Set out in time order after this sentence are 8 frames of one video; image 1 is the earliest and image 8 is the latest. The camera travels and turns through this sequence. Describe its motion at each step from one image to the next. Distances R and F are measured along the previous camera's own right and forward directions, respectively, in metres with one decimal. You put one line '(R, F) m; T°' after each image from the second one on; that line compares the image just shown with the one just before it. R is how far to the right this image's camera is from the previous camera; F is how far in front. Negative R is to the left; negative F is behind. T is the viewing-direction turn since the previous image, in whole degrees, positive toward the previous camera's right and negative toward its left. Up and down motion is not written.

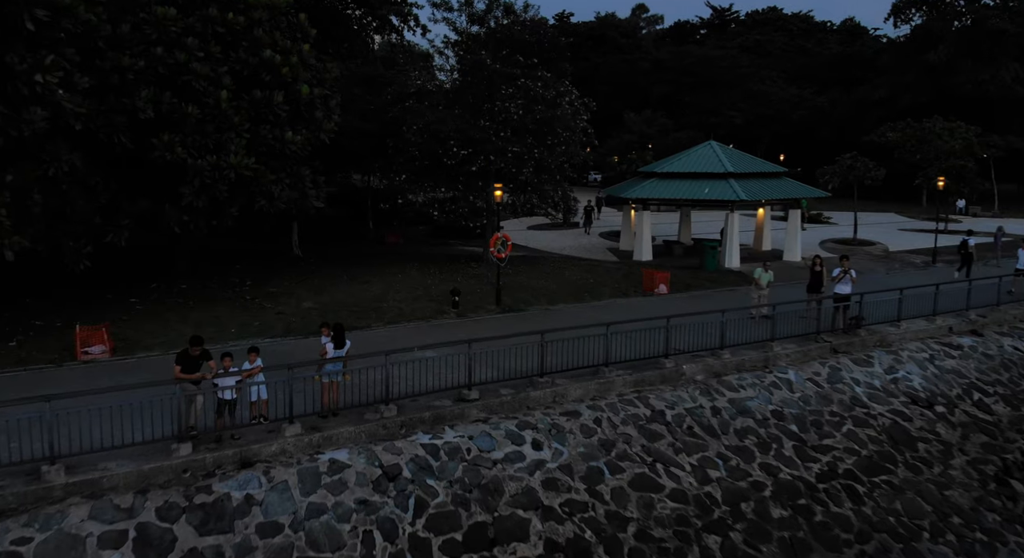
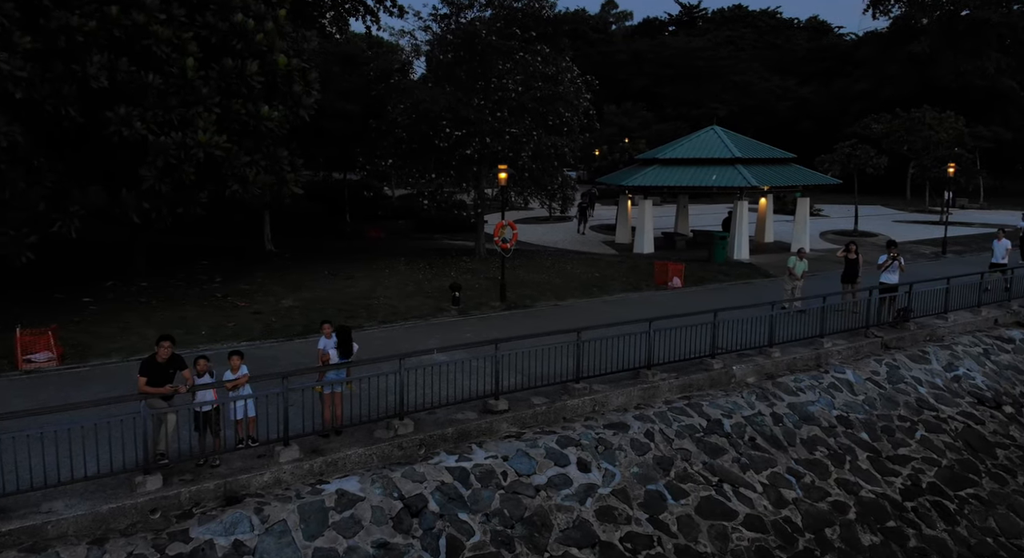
(-1.0, +2.1) m; +3°
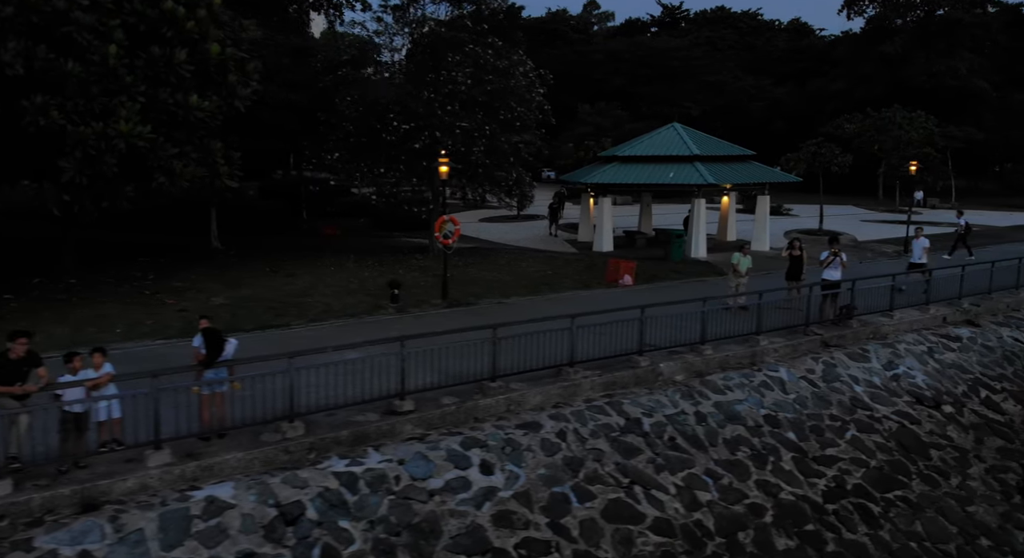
(+1.1, +0.5) m; +1°
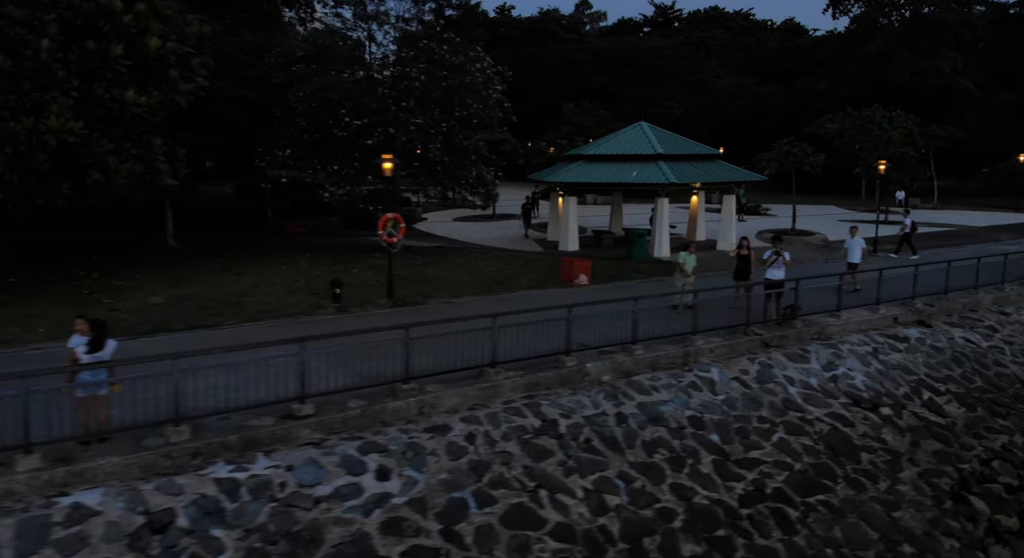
(+1.2, +0.3) m; 0°
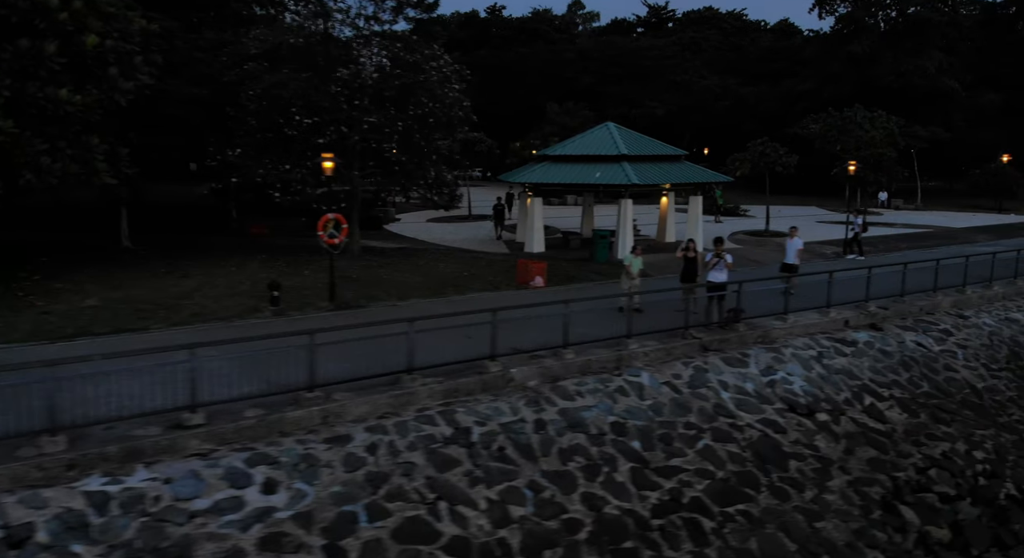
(+1.3, +0.3) m; 0°
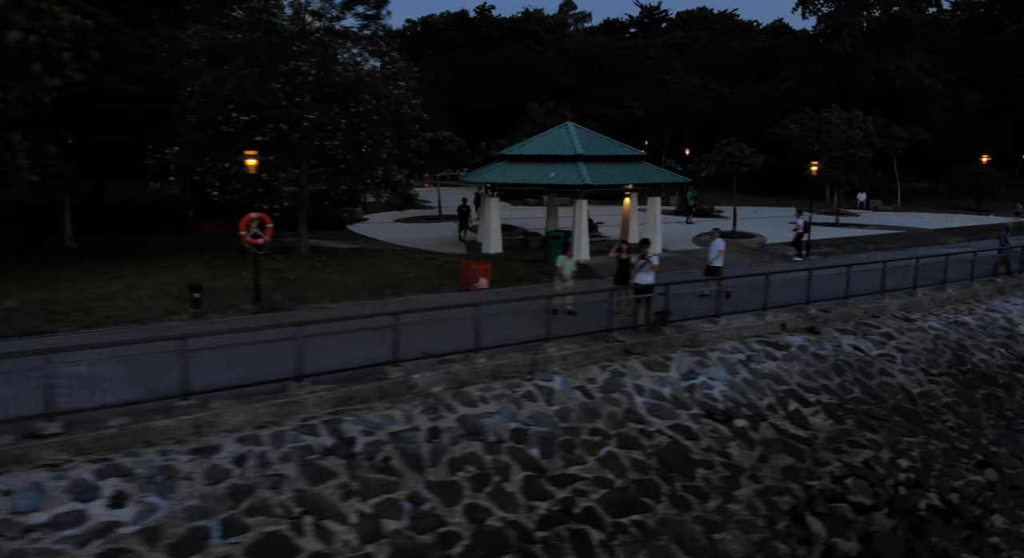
(+1.5, +0.4) m; 0°
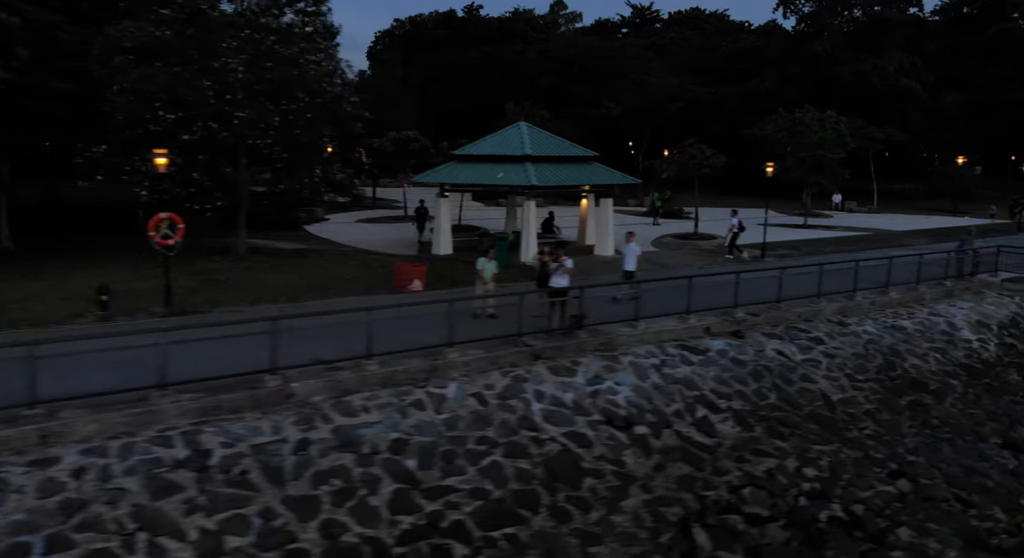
(+1.7, +0.4) m; 0°
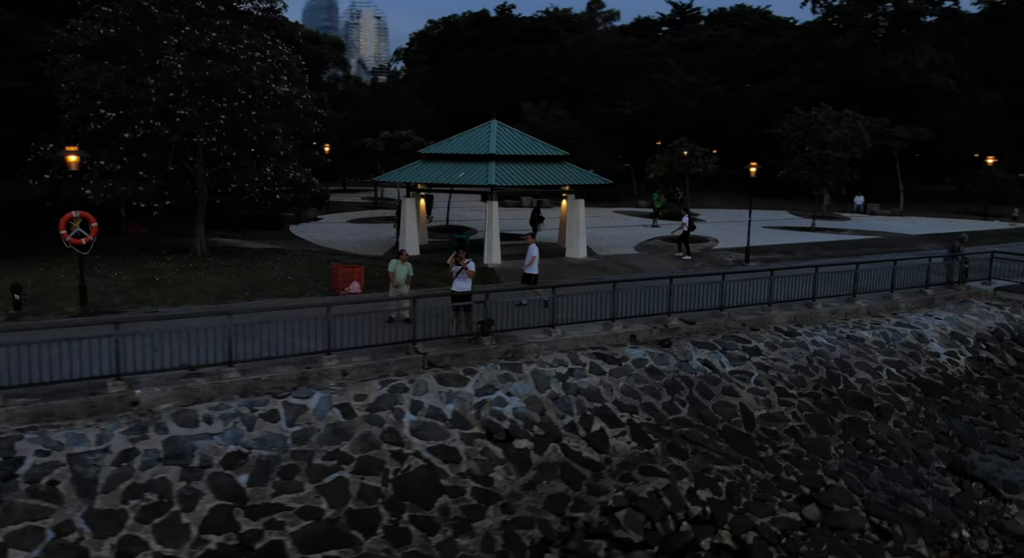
(+2.7, +0.7) m; -4°
